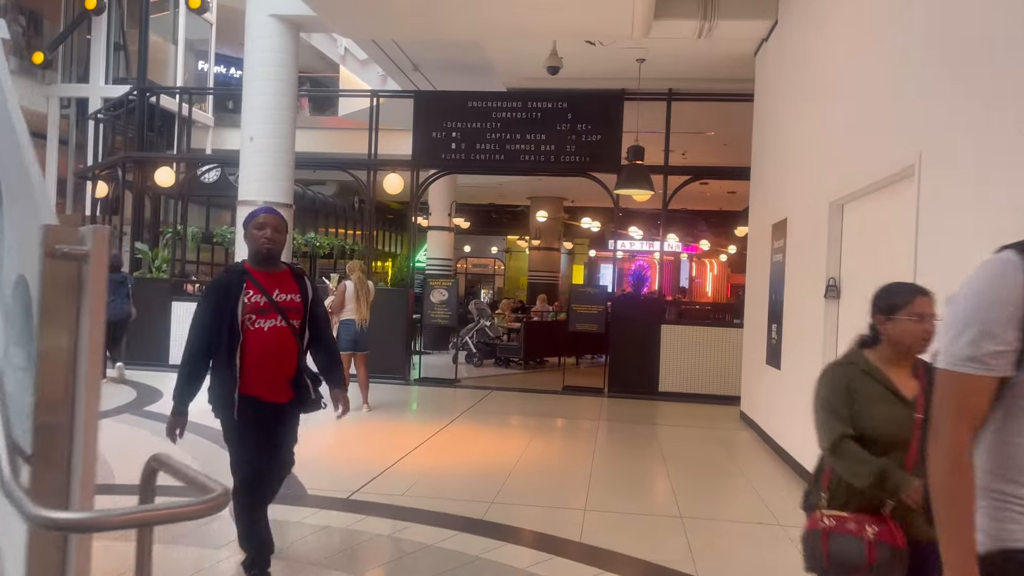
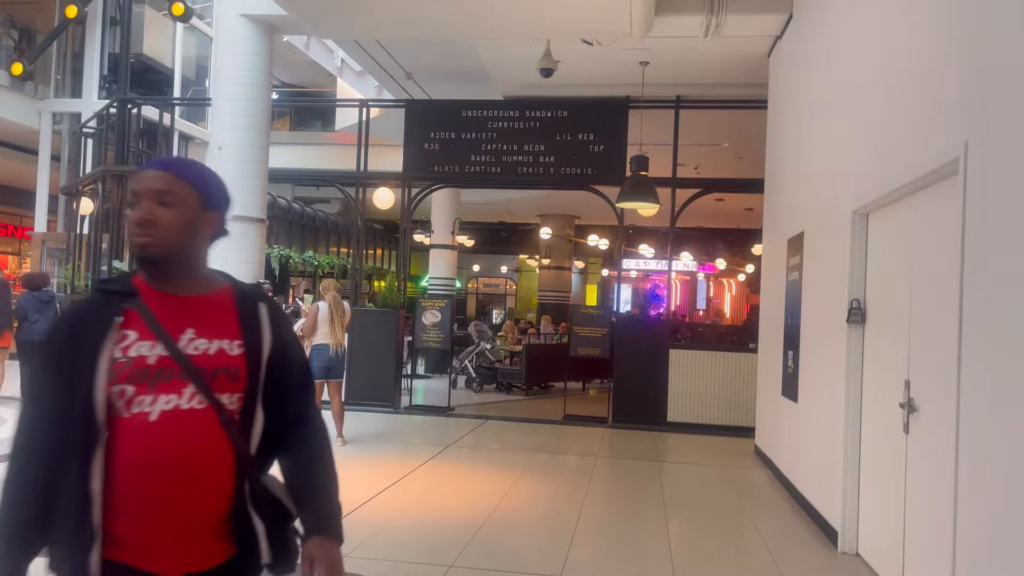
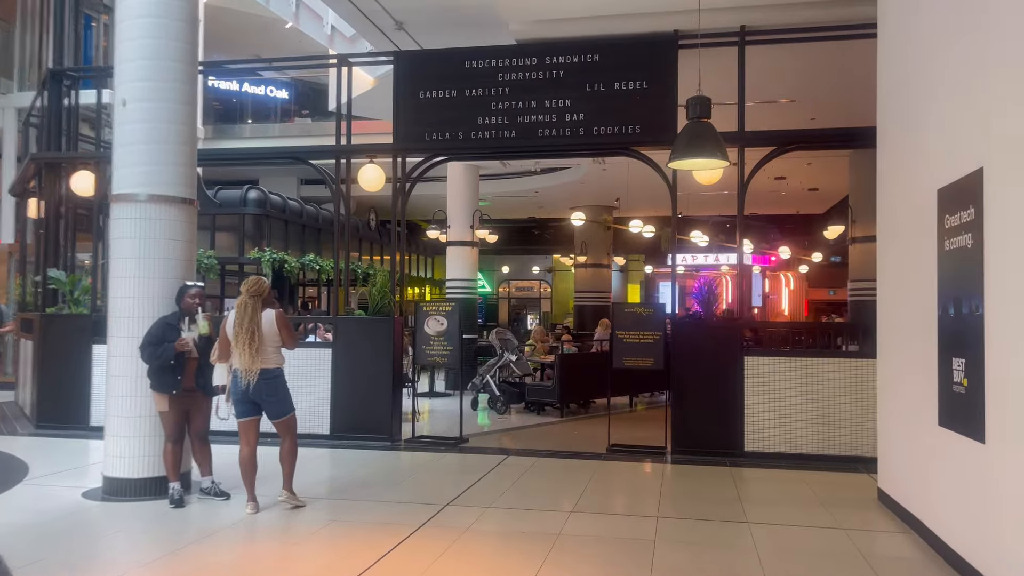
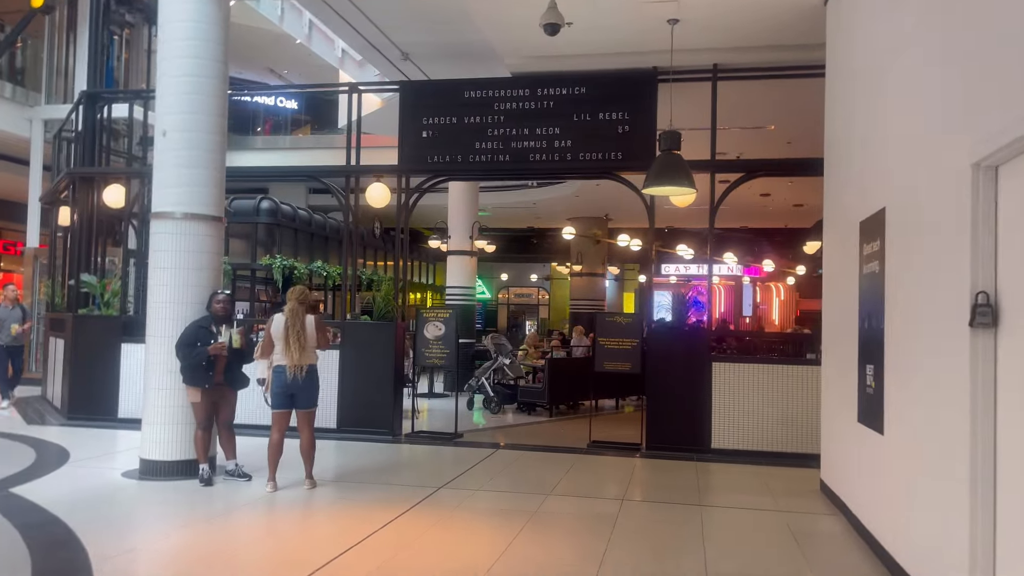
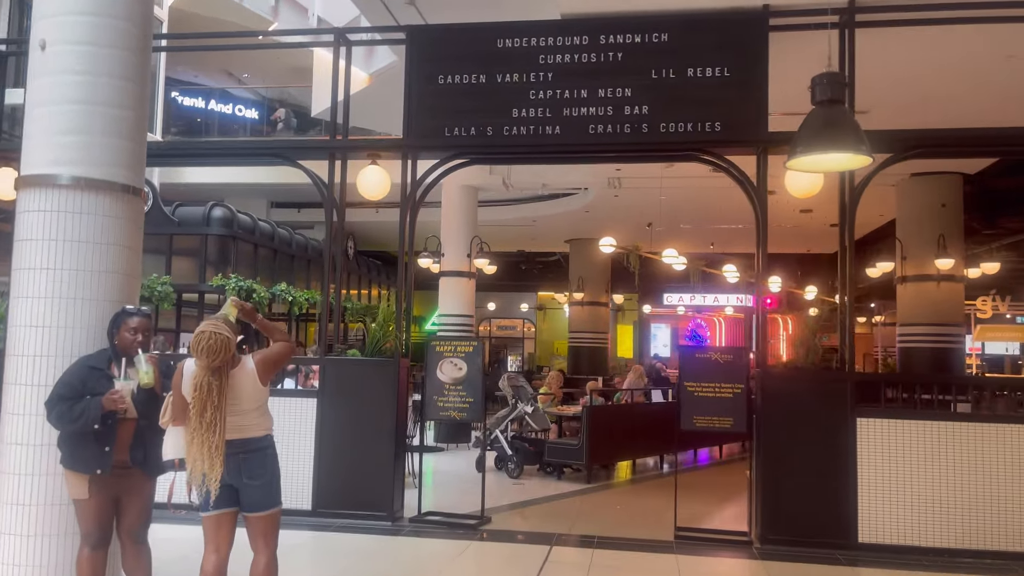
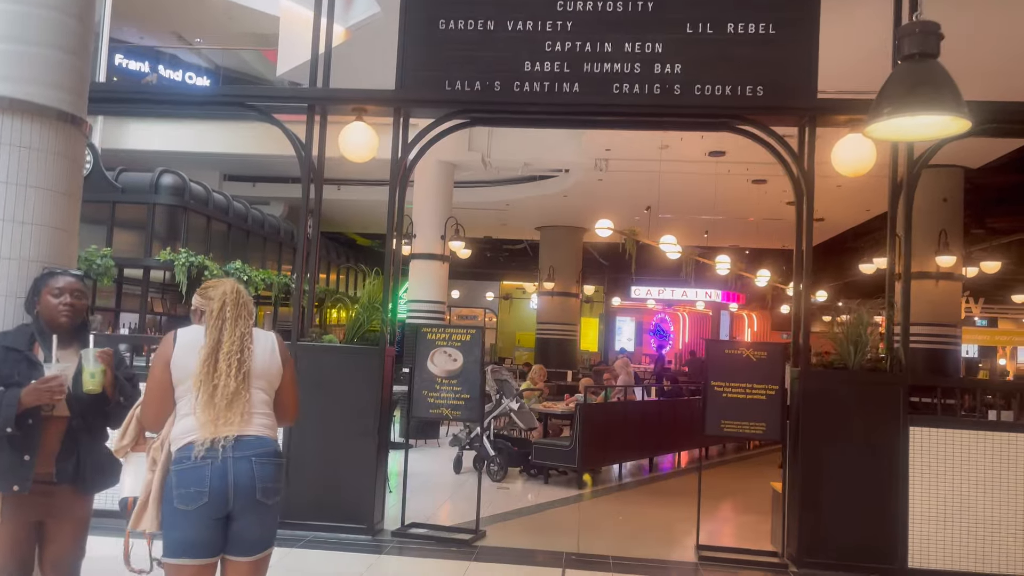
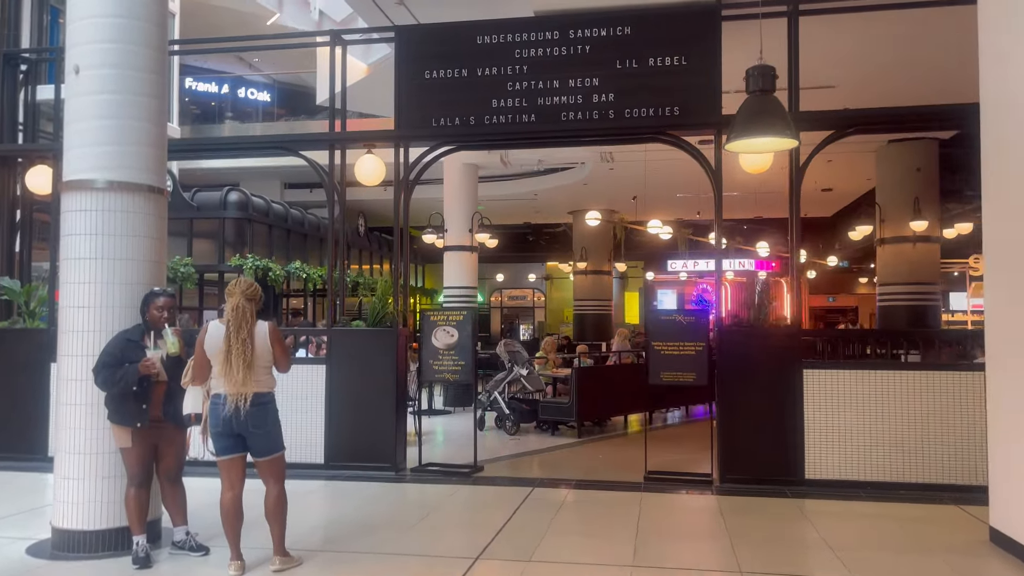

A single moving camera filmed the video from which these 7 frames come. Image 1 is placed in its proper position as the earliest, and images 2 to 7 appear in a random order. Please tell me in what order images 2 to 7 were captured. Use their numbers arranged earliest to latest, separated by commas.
2, 4, 3, 7, 5, 6
